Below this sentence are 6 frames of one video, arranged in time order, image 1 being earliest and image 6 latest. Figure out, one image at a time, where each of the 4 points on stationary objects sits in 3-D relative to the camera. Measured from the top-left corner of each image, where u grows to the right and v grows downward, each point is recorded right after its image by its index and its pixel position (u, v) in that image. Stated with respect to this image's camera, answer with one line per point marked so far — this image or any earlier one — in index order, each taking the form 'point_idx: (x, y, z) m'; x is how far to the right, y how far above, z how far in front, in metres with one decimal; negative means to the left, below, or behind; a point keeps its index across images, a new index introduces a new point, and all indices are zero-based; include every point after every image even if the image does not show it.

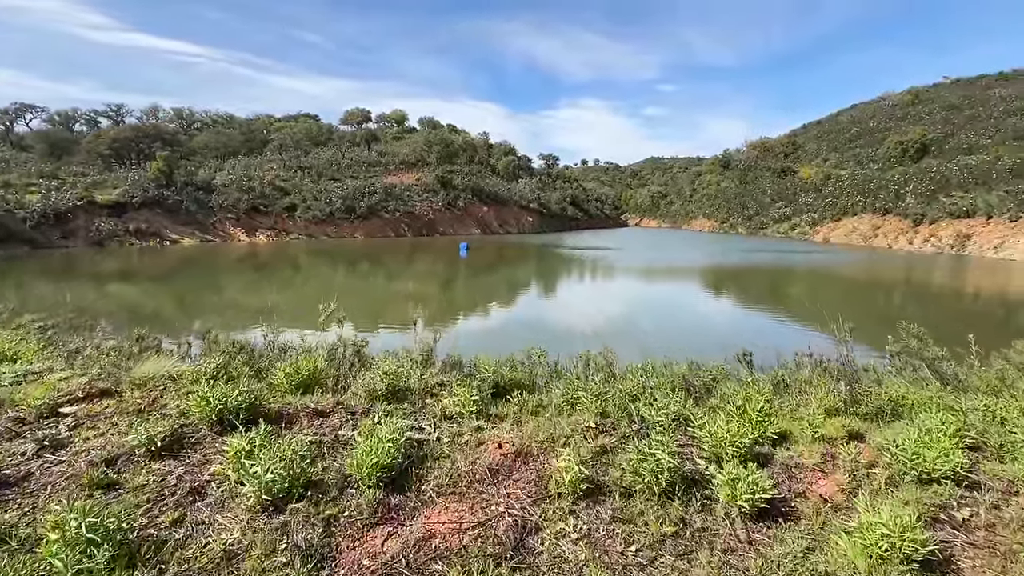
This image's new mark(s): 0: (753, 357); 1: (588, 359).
0: (+3.9, -1.2, +7.5) m
1: (+1.2, -1.1, +6.9) m
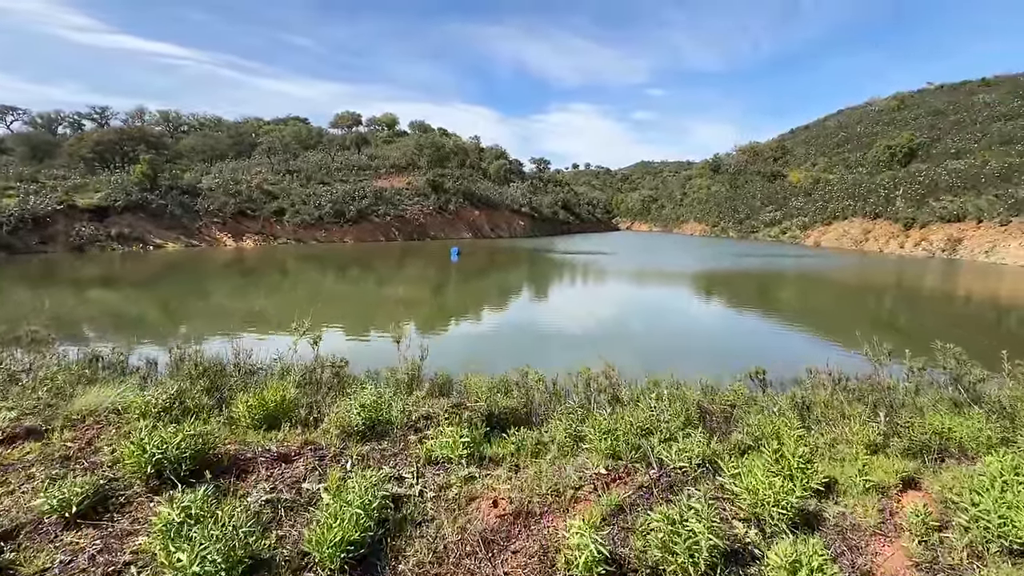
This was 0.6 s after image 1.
0: (+3.8, -1.4, +6.9) m
1: (+1.1, -1.3, +6.4) m
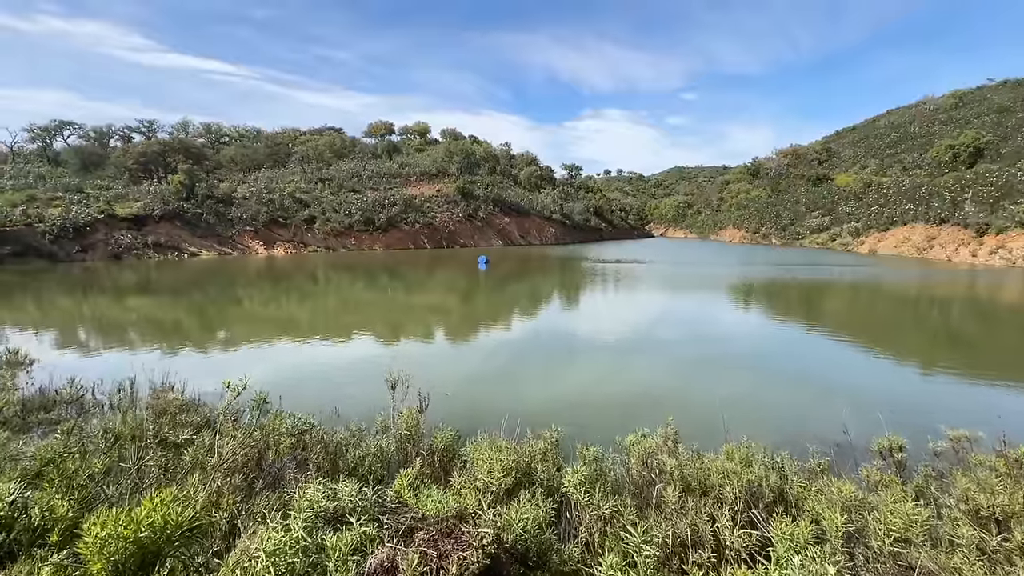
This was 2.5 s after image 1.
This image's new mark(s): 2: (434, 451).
0: (+4.1, -1.8, +4.9) m
1: (+1.3, -1.7, +4.5) m
2: (-0.8, -1.7, +5.0) m
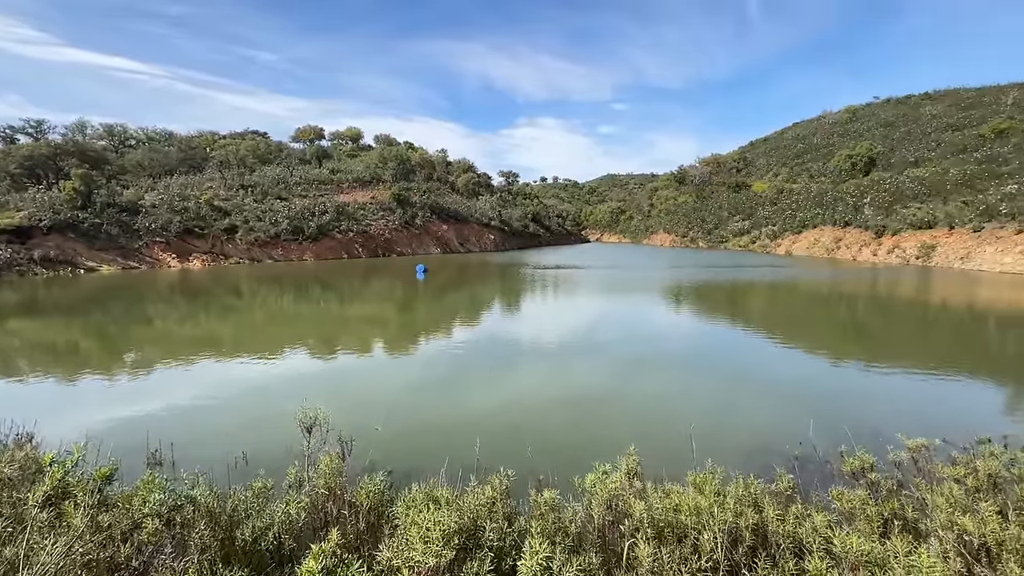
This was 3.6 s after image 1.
0: (+3.5, -1.8, +4.7) m
1: (+0.9, -1.8, +3.9) m
2: (-1.3, -1.9, +4.1) m
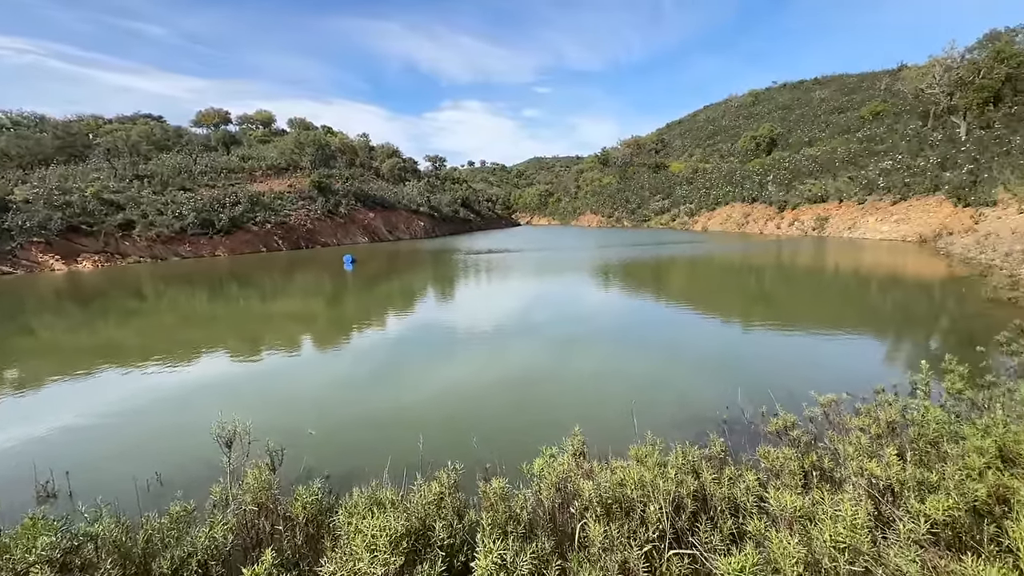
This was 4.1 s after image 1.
0: (+3.0, -1.5, +5.1) m
1: (+0.4, -1.7, +4.0) m
2: (-1.8, -1.9, +3.8) m
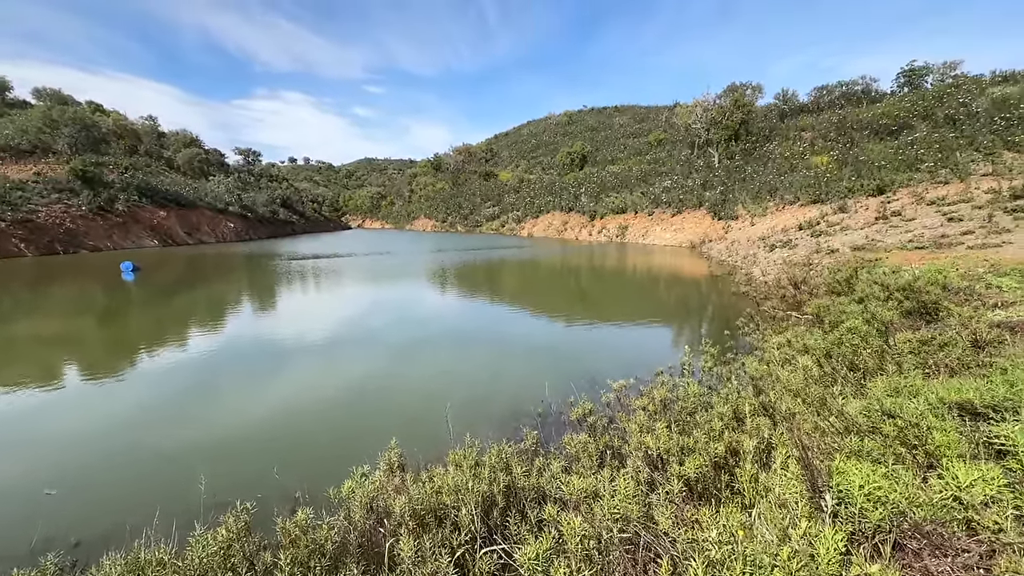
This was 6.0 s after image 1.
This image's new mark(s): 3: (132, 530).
0: (+0.9, -1.5, +5.7) m
1: (-1.1, -1.8, +3.8) m
2: (-3.1, -2.1, +2.9) m
3: (-3.8, -2.5, +4.7) m
